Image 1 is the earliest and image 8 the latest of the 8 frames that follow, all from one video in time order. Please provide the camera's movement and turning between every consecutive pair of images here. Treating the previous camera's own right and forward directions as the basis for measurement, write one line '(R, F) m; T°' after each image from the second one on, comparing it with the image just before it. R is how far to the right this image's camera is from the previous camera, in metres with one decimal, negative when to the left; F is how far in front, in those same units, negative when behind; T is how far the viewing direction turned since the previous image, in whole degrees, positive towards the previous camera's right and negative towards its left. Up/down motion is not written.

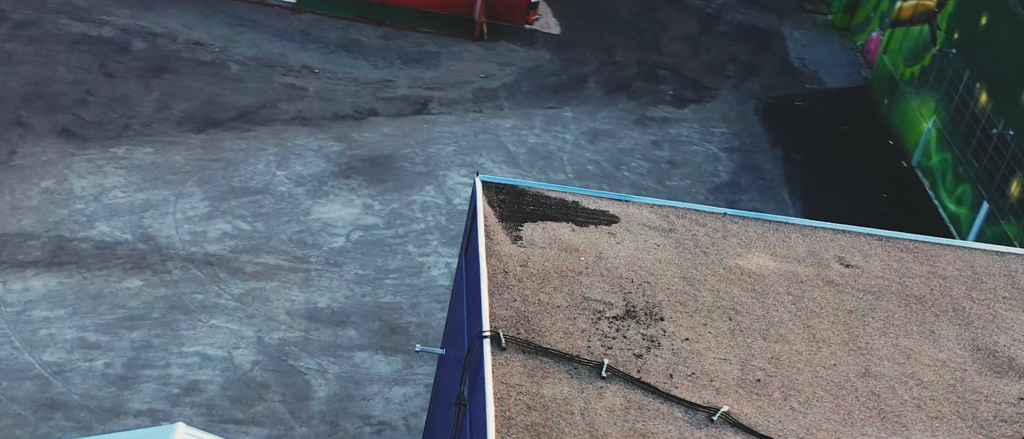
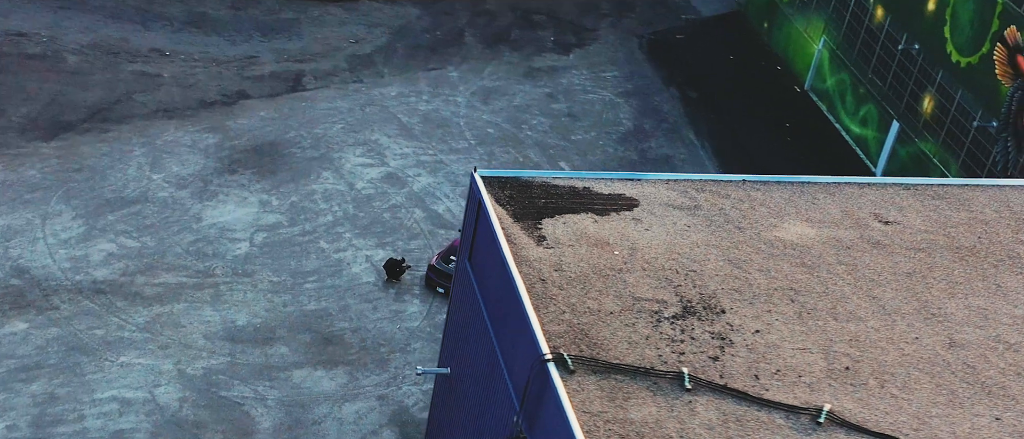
(-3.6, +3.7) m; +9°
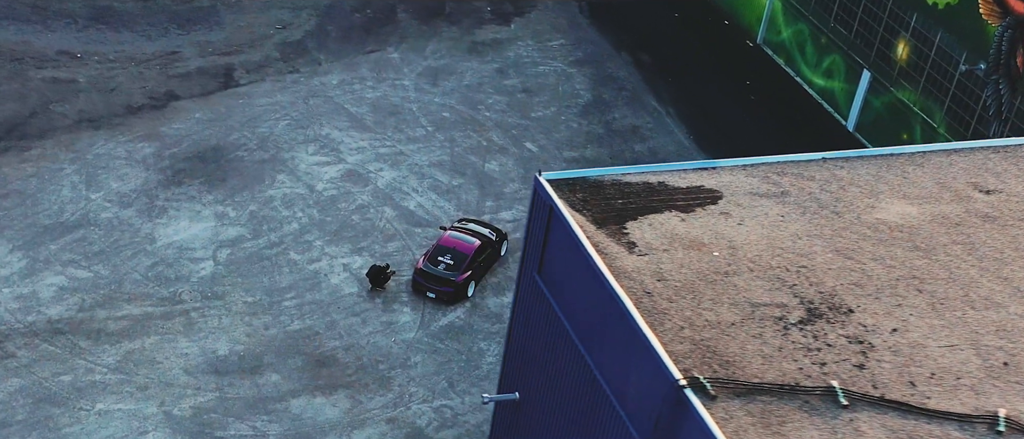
(-3.1, +3.0) m; +6°
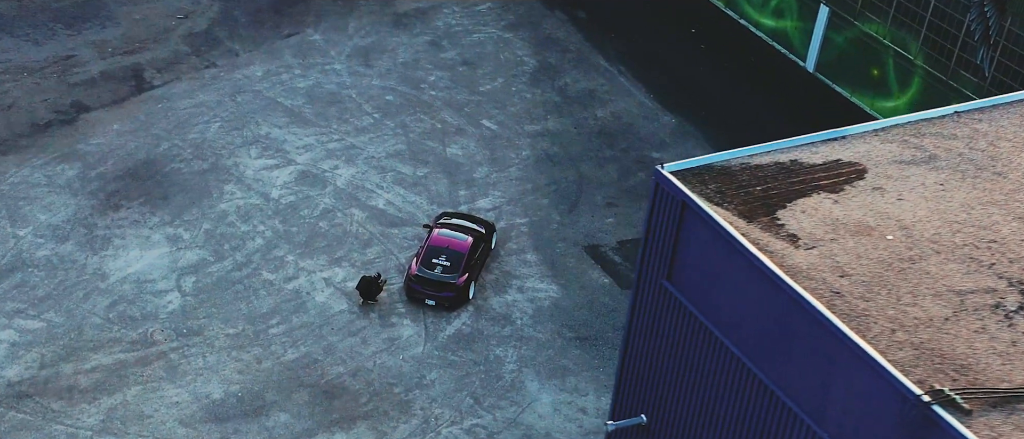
(-3.9, +3.6) m; +7°
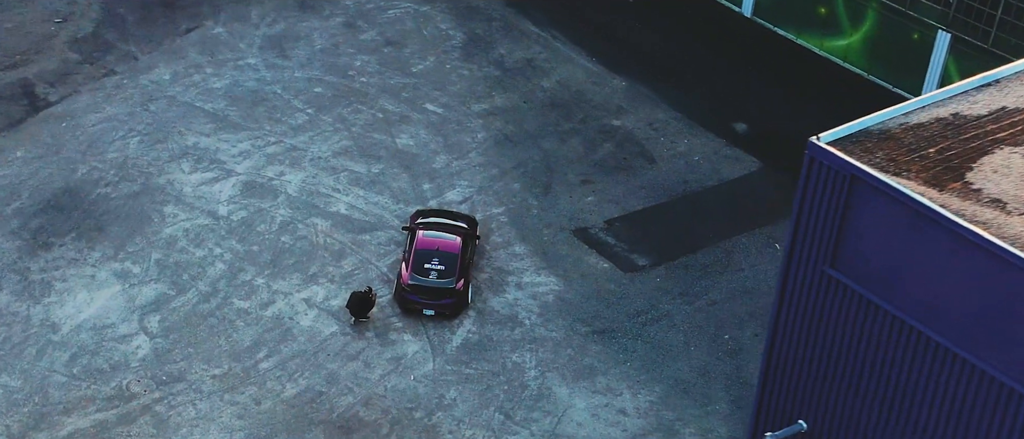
(-3.8, +3.1) m; +8°
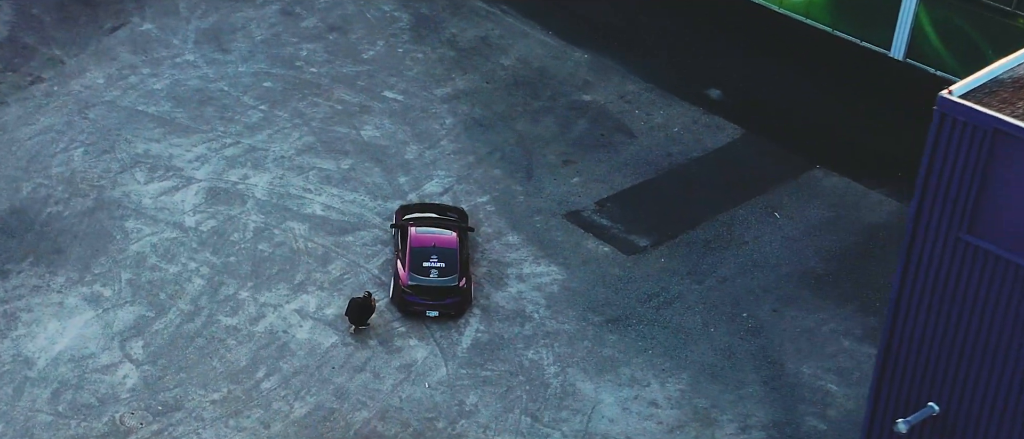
(-2.4, +1.7) m; +5°
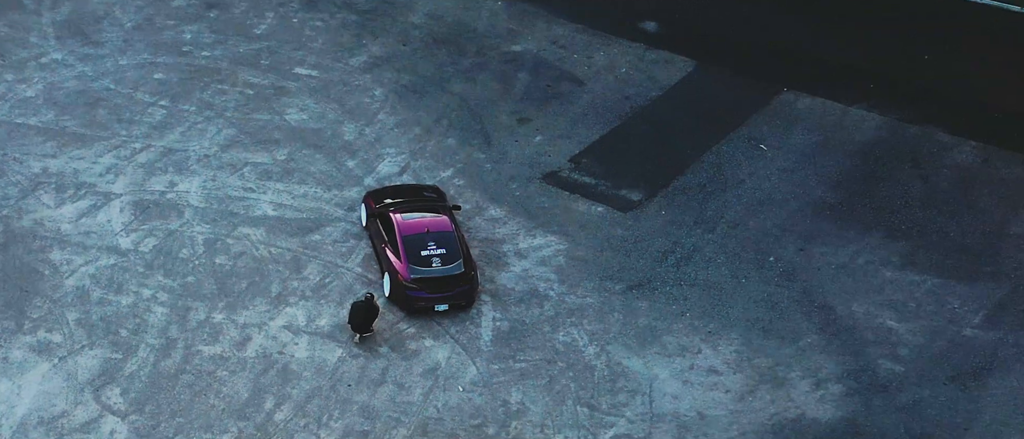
(-4.3, +3.1) m; +10°
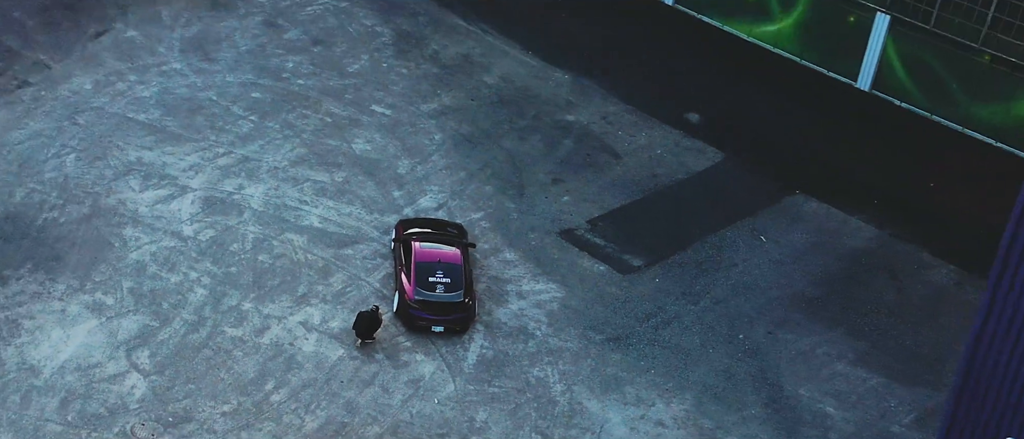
(+2.8, -3.0) m; -6°
